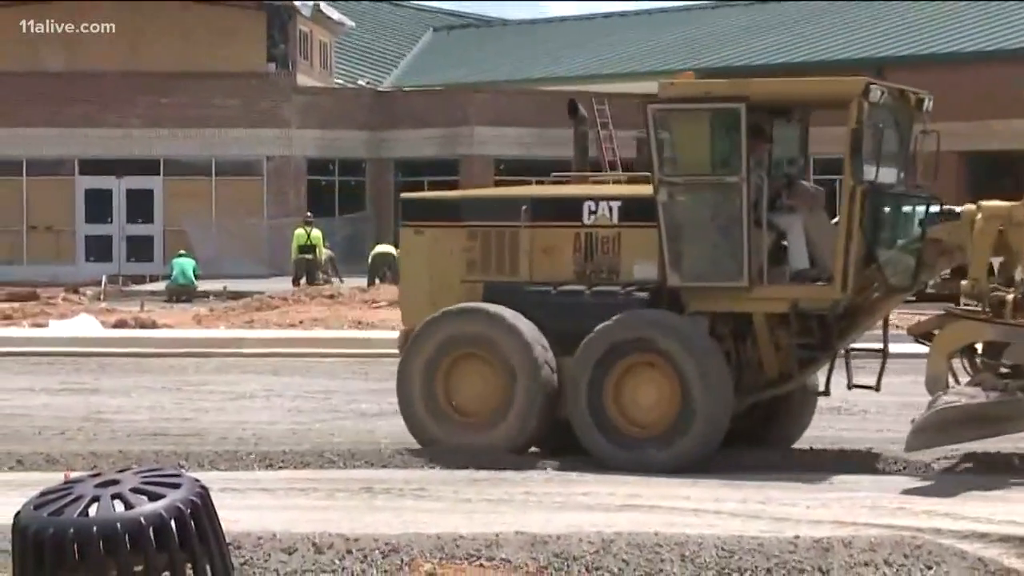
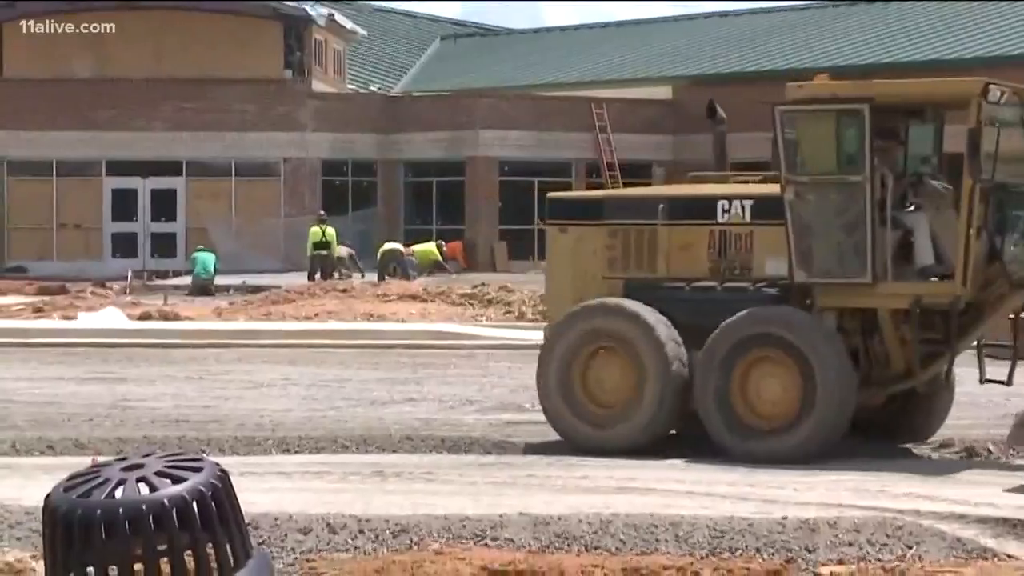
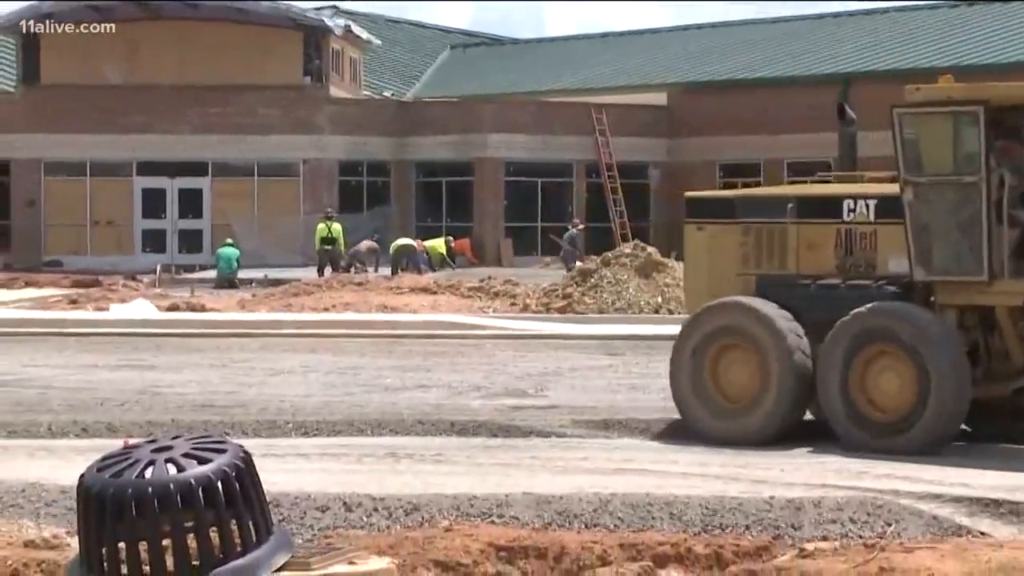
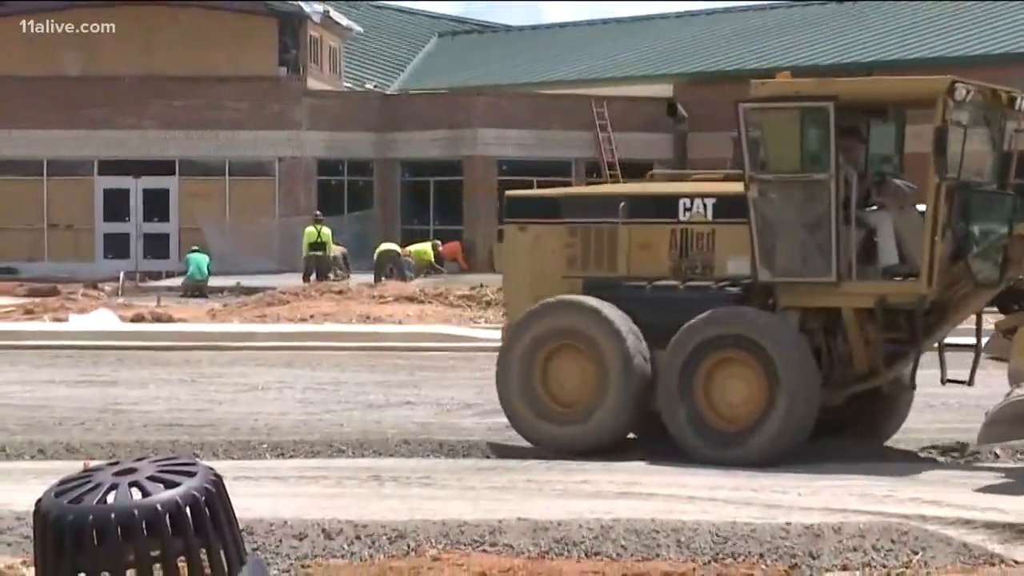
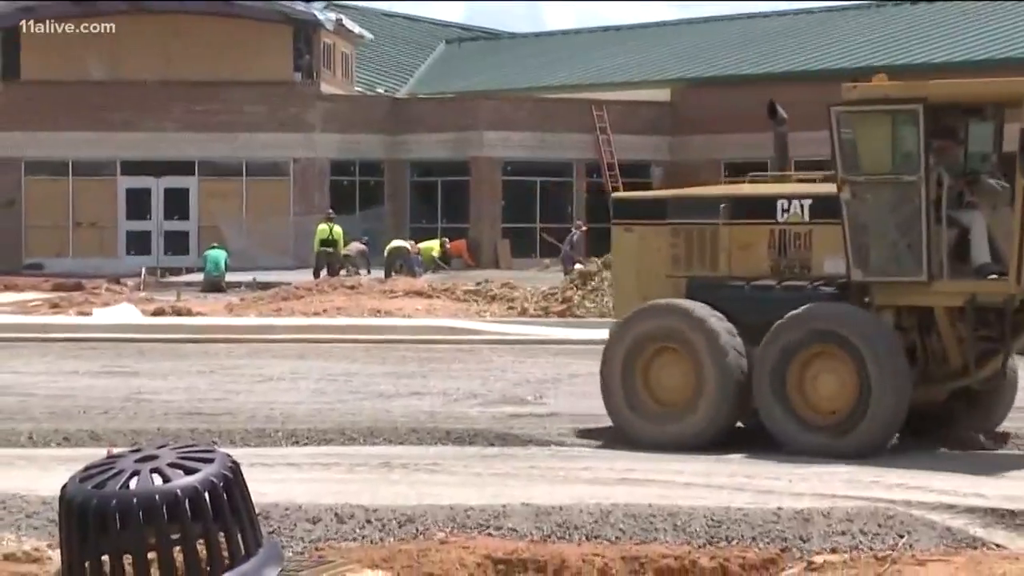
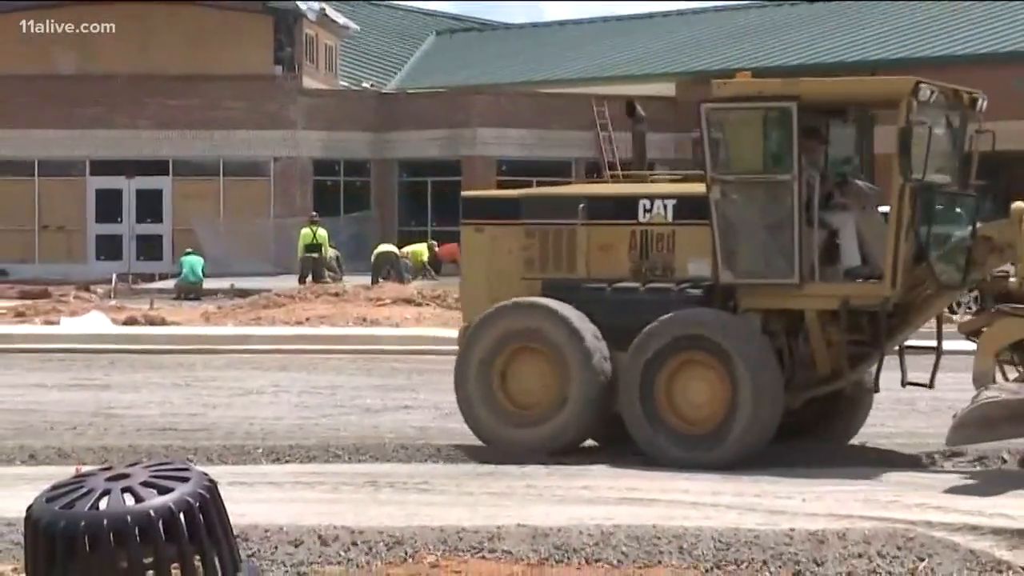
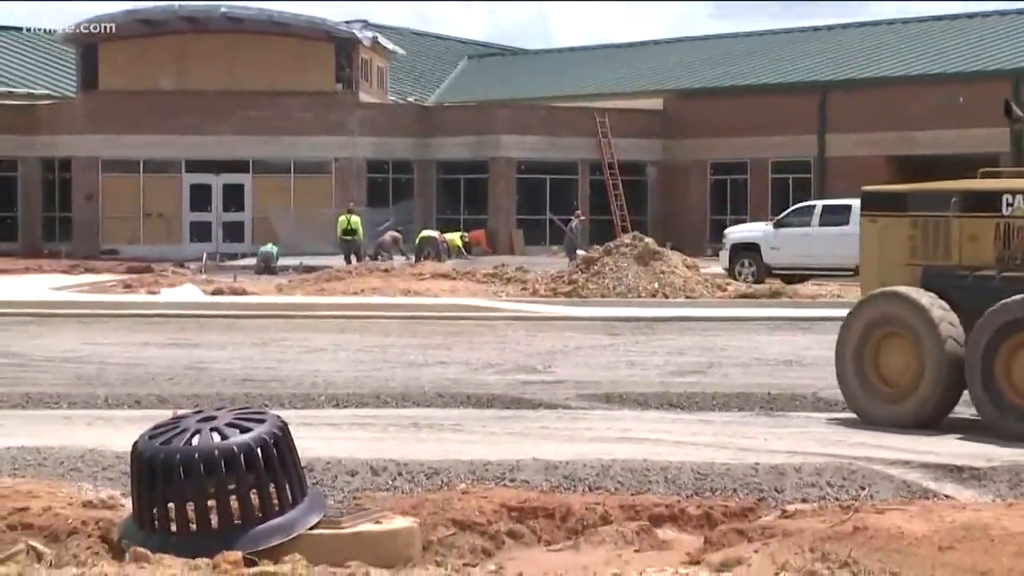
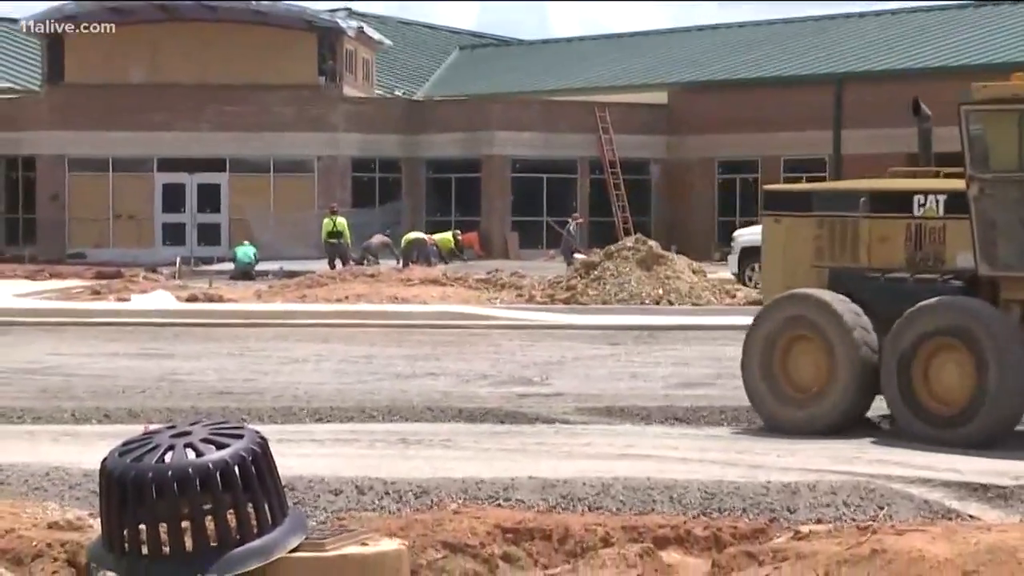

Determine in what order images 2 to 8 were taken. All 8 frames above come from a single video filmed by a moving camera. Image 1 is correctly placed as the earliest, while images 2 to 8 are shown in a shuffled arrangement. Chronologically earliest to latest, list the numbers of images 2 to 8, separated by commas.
6, 4, 2, 5, 3, 8, 7
